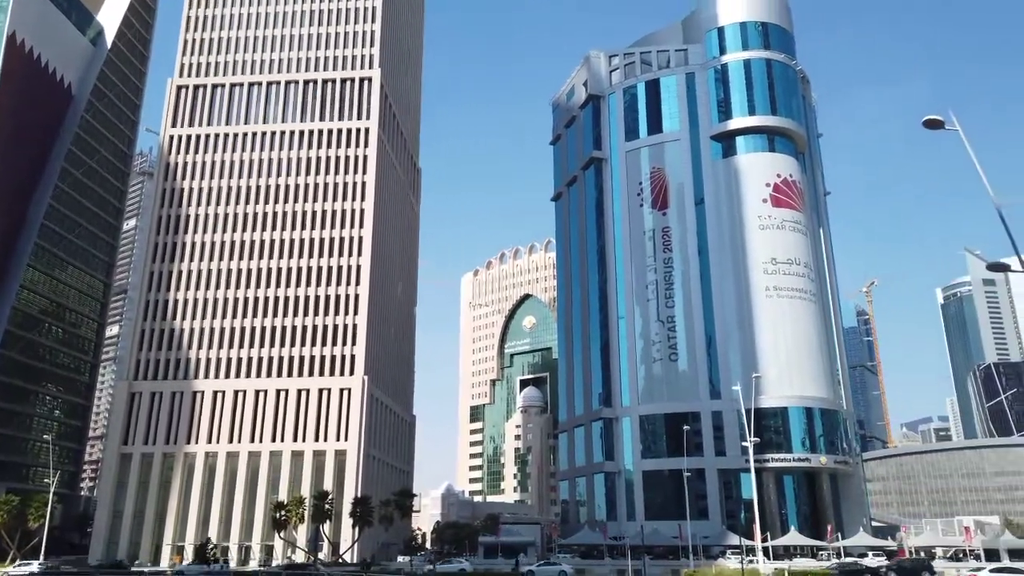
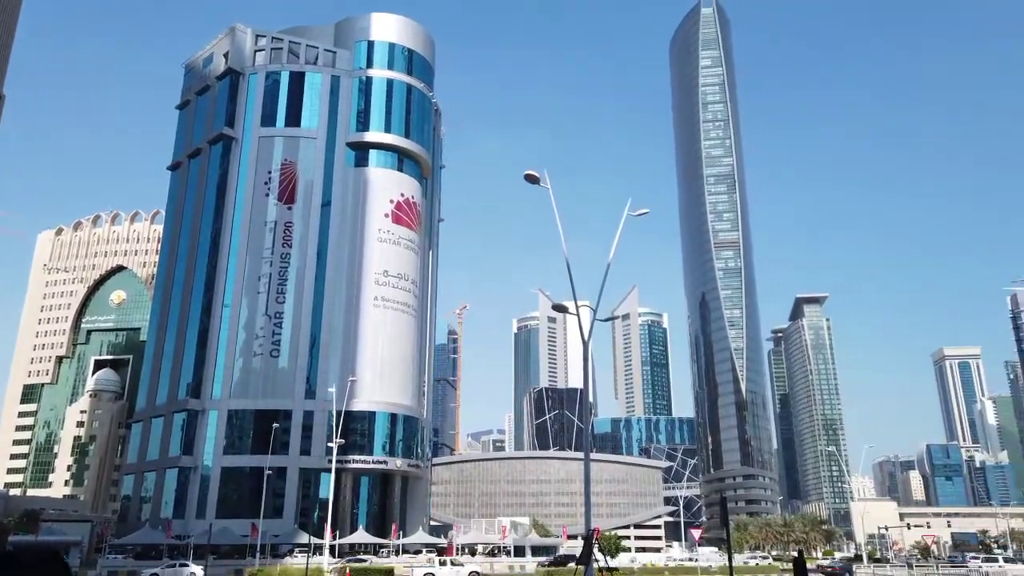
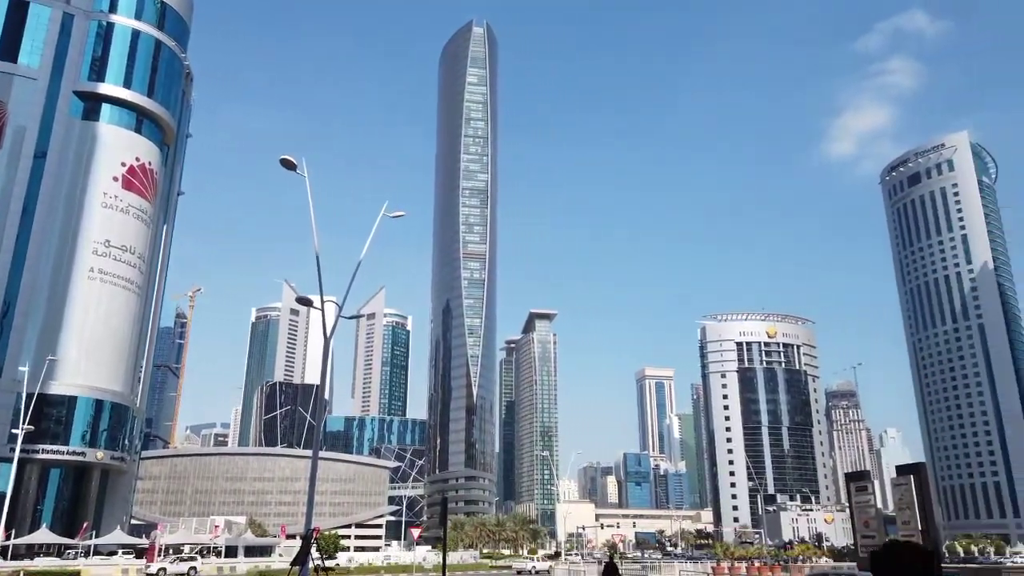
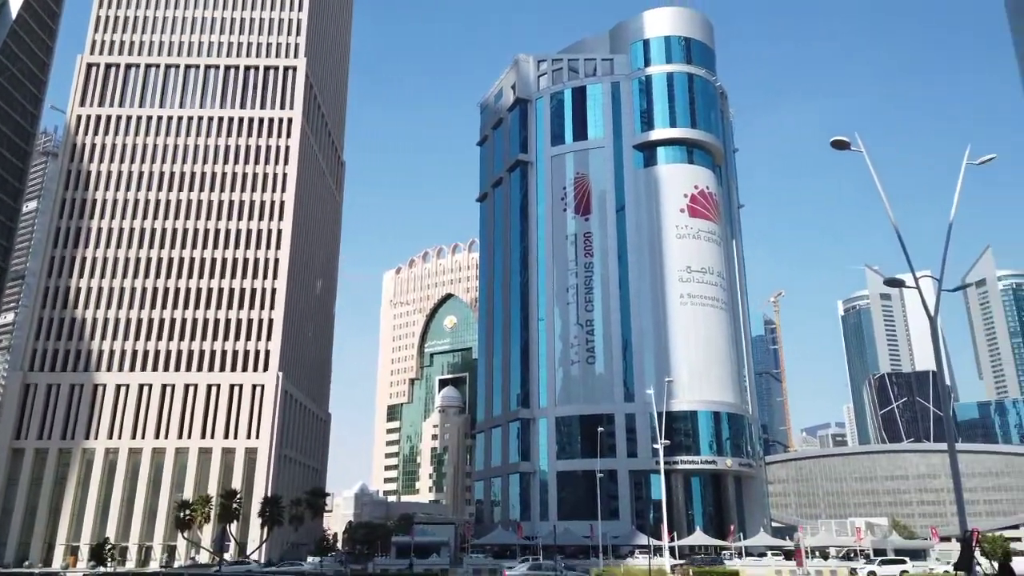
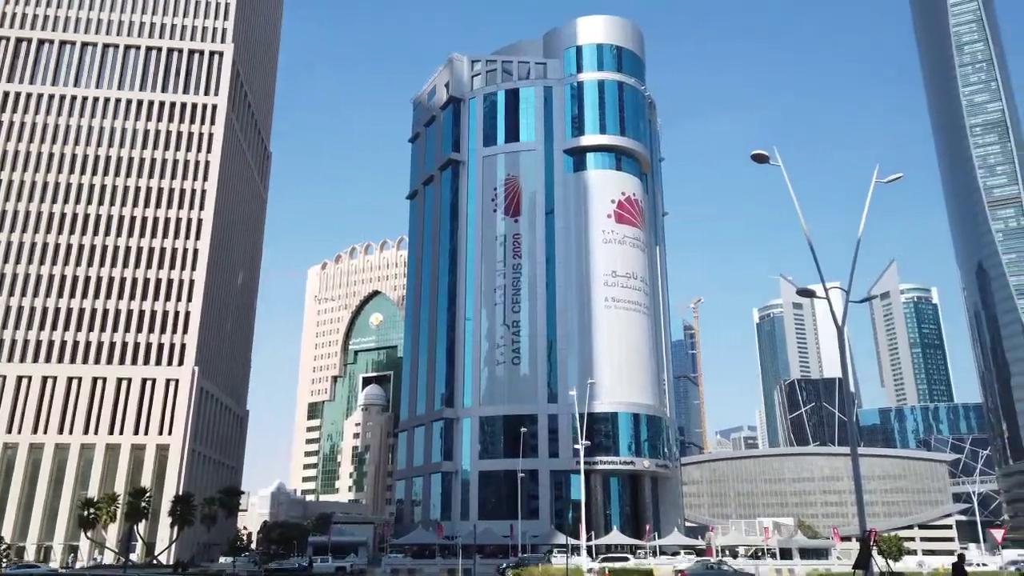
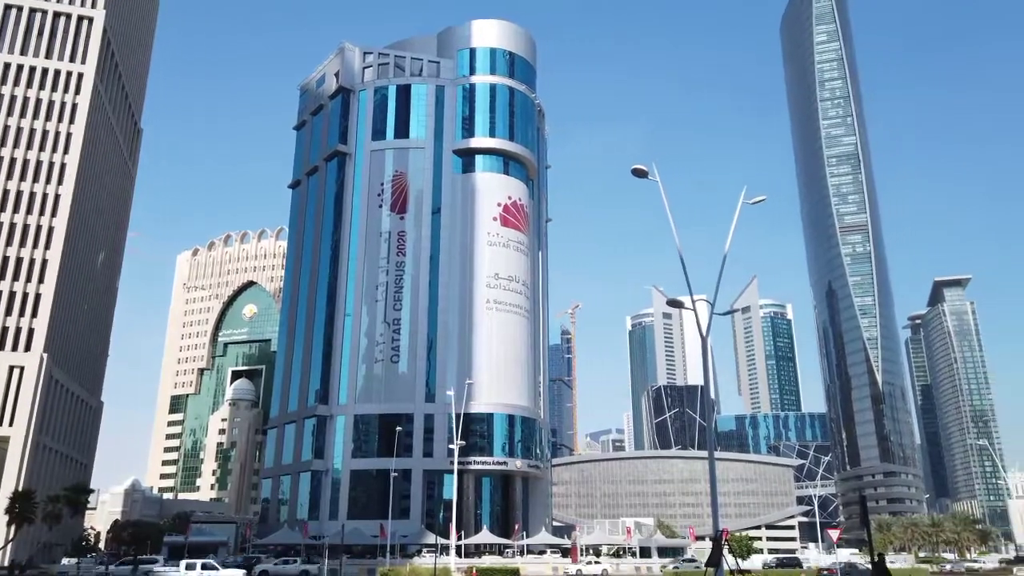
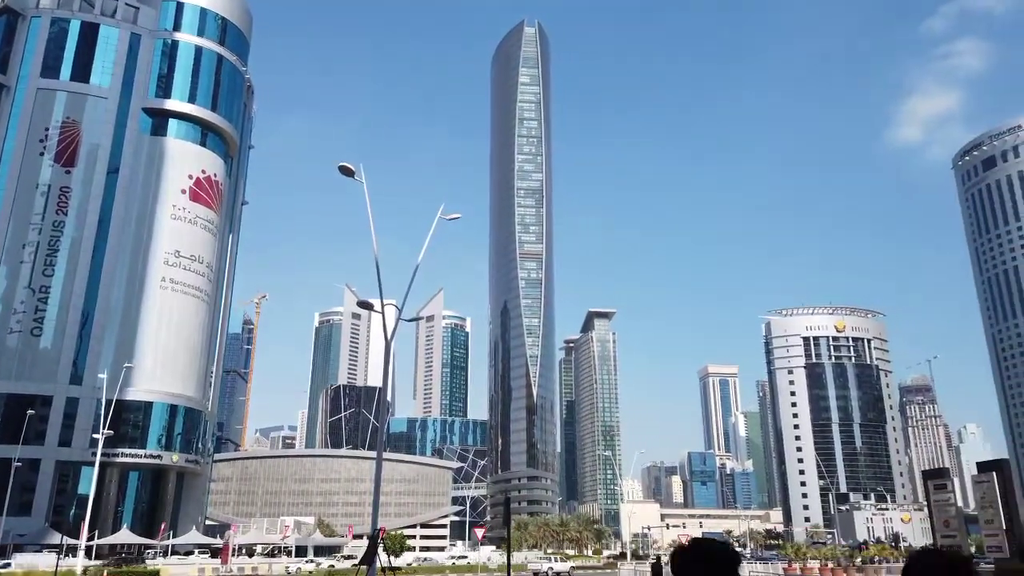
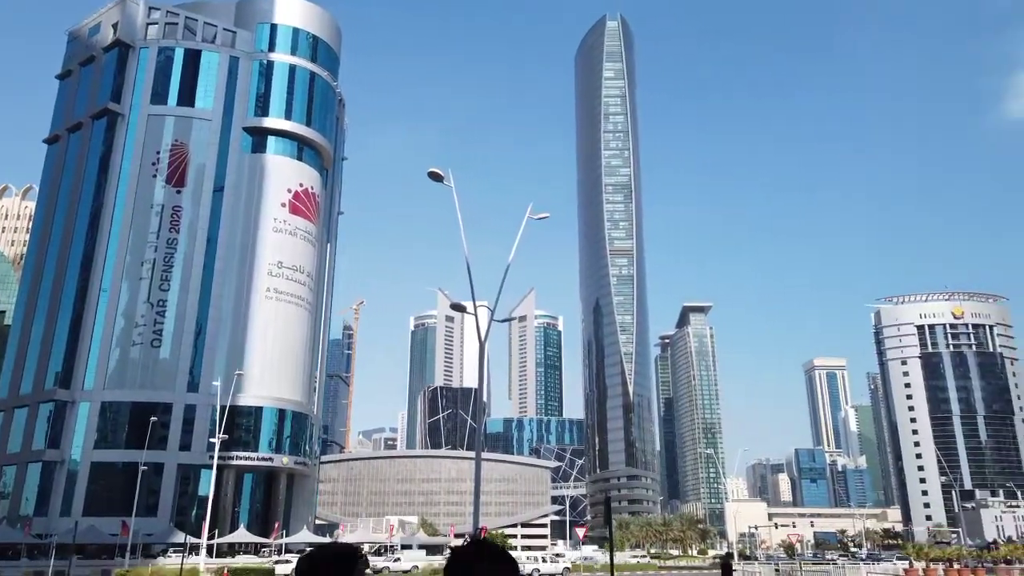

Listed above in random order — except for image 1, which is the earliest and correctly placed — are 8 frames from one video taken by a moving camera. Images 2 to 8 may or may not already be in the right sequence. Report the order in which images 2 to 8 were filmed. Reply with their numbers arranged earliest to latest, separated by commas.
4, 5, 6, 2, 8, 7, 3
